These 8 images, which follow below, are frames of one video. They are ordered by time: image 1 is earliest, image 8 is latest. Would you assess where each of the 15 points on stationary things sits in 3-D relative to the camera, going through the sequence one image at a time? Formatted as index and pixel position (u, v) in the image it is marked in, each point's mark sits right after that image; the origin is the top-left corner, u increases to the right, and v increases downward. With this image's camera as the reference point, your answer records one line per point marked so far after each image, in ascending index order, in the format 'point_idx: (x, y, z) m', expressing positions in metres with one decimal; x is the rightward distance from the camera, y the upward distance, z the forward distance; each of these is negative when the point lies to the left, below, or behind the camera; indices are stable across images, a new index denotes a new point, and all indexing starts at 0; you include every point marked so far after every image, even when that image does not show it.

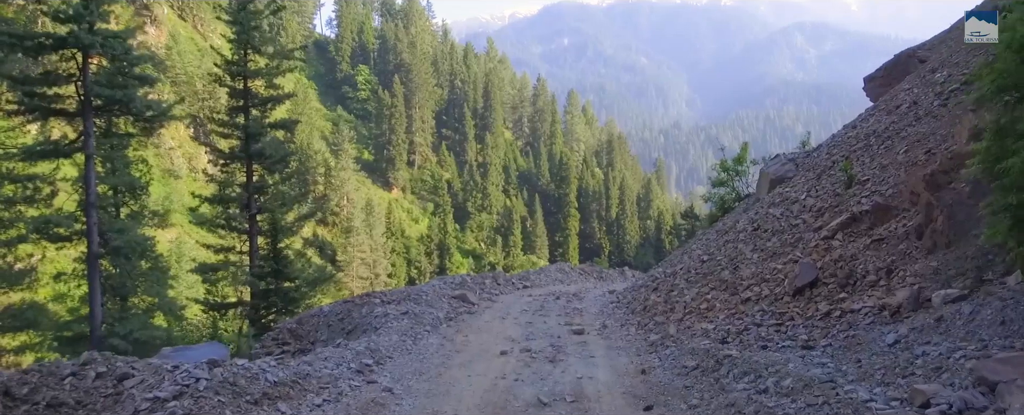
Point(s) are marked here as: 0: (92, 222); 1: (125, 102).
0: (-9.9, -0.4, +14.5) m
1: (-9.4, +2.6, +14.8) m
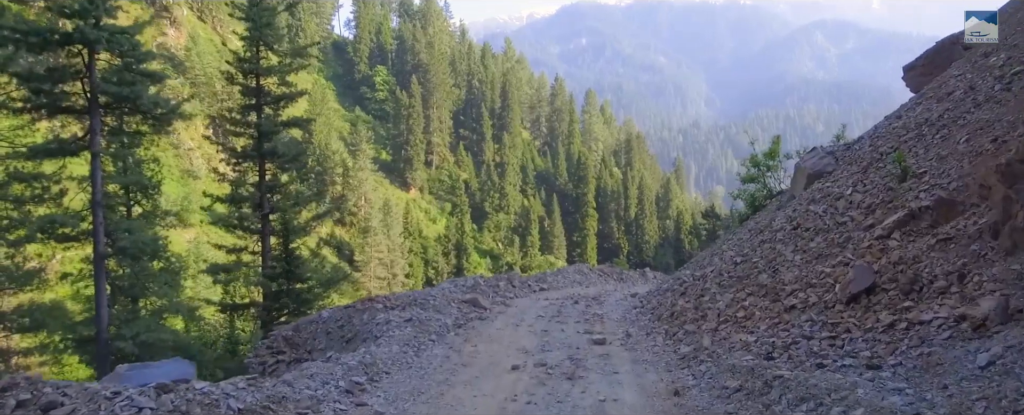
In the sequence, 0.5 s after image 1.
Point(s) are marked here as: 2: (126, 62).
0: (-9.5, -0.3, +14.2) m
1: (-9.0, +2.6, +14.5) m
2: (-9.3, +3.5, +14.7) m
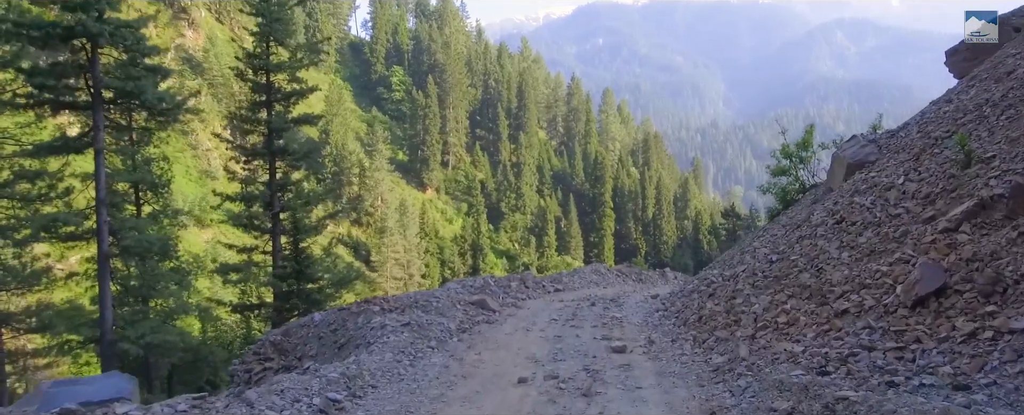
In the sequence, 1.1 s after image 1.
0: (-9.2, -0.3, +13.8) m
1: (-8.7, +2.6, +14.2) m
2: (-8.9, +3.5, +14.4) m
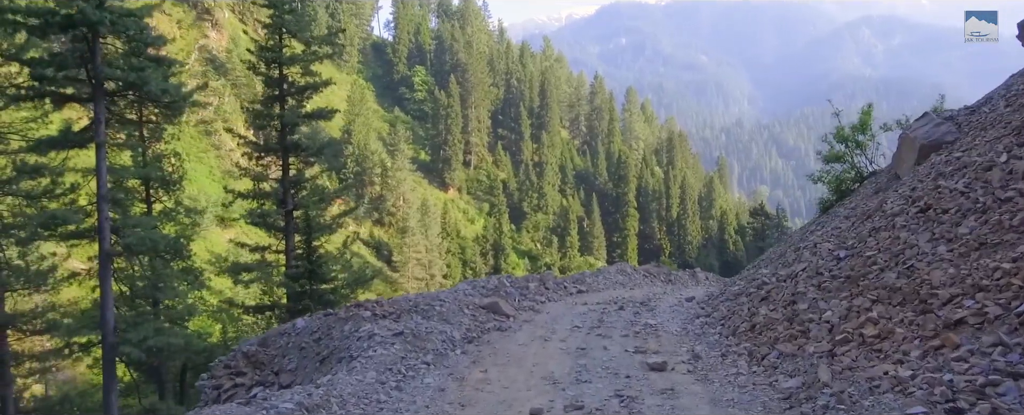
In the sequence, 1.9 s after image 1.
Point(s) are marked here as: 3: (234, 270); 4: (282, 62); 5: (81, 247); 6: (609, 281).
0: (-8.8, -0.2, +13.3) m
1: (-8.2, +2.7, +13.6) m
2: (-8.5, +3.6, +13.8) m
3: (-8.5, -1.9, +18.9) m
4: (-7.4, +4.7, +19.8) m
5: (-11.2, -1.0, +15.9) m
6: (+2.9, -2.2, +18.2) m
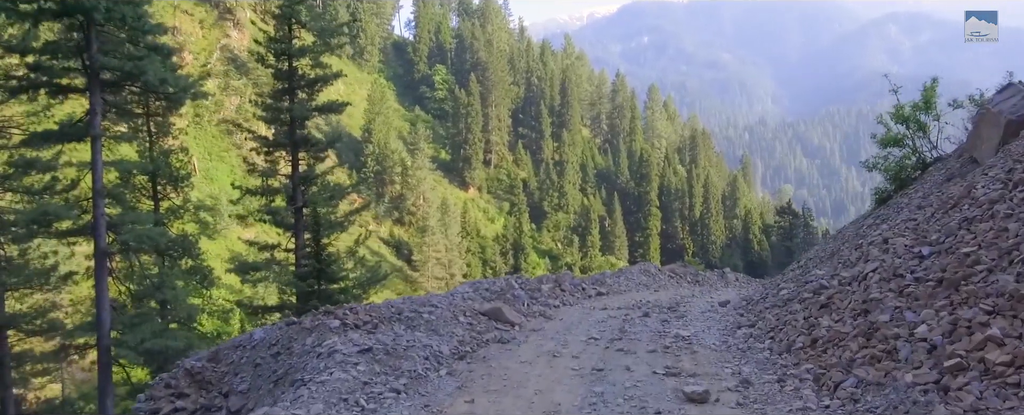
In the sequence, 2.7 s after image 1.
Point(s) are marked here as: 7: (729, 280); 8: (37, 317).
0: (-8.5, -0.1, +12.7) m
1: (-7.9, +2.8, +13.0) m
2: (-8.2, +3.7, +13.2) m
3: (-8.0, -1.8, +18.2) m
4: (-6.9, +4.8, +19.1) m
5: (-10.8, -0.9, +15.4) m
6: (+3.3, -2.1, +17.2) m
7: (+6.8, -2.3, +19.4) m
8: (-11.1, -2.6, +14.4) m
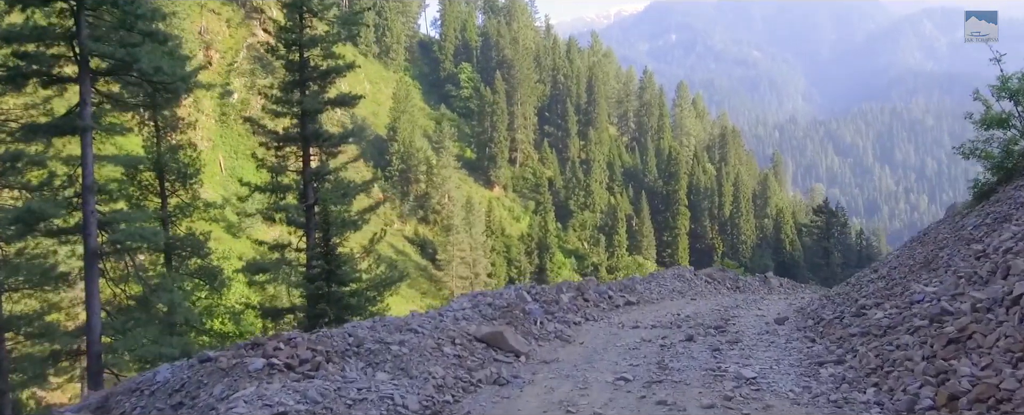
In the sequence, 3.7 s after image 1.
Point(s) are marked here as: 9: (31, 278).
0: (-8.1, -0.1, +11.9) m
1: (-7.6, +2.9, +12.2) m
2: (-7.8, +3.8, +12.4) m
3: (-7.4, -1.8, +17.4) m
4: (-6.2, +4.8, +18.2) m
5: (-10.3, -0.9, +14.7) m
6: (+3.9, -2.0, +15.9) m
7: (+7.5, -2.3, +17.9) m
8: (-10.6, -2.5, +13.7) m
9: (-10.8, -1.6, +13.6) m
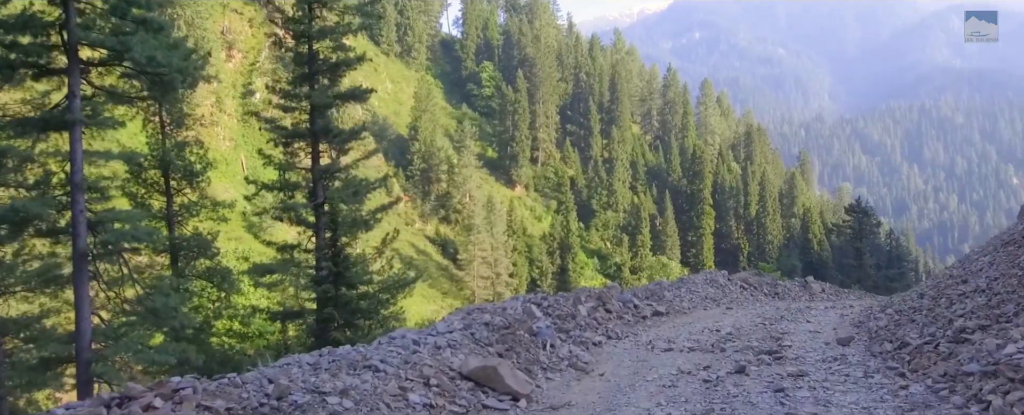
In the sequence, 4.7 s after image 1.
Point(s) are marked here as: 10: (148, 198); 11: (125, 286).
0: (-7.9, 0.0, +11.2) m
1: (-7.3, +2.9, +11.5) m
2: (-7.5, +3.8, +11.7) m
3: (-7.0, -1.7, +16.7) m
4: (-5.7, +4.9, +17.5) m
5: (-9.9, -0.8, +14.1) m
6: (+4.3, -2.0, +14.7) m
7: (+8.0, -2.2, +16.7) m
8: (-10.3, -2.5, +13.2) m
9: (-10.5, -1.5, +13.0) m
10: (-10.3, +0.3, +17.4) m
11: (-7.9, -1.6, +12.5) m
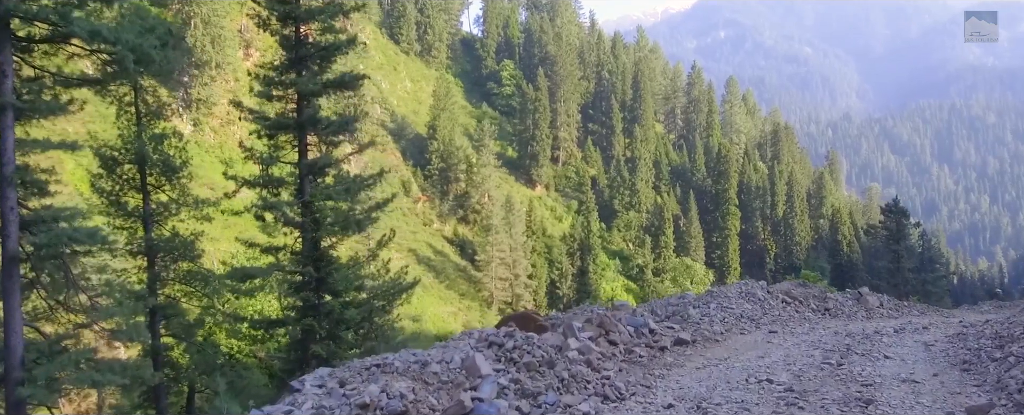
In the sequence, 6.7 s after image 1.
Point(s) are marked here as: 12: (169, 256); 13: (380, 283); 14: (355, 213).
0: (-7.9, 0.0, +9.7) m
1: (-7.3, +2.9, +10.0) m
2: (-7.6, +3.9, +10.2) m
3: (-6.8, -1.7, +15.2) m
4: (-5.5, +4.9, +15.9) m
5: (-9.9, -0.8, +12.7) m
6: (+4.3, -2.0, +12.8) m
7: (+8.1, -2.2, +14.6) m
8: (-10.3, -2.4, +11.8) m
9: (-10.5, -1.5, +11.7) m
10: (-10.1, +0.3, +16.0) m
11: (-7.9, -1.6, +11.1) m
12: (-9.0, -1.3, +16.0) m
13: (-3.6, -2.1, +17.0) m
14: (-4.3, -0.1, +16.0) m
